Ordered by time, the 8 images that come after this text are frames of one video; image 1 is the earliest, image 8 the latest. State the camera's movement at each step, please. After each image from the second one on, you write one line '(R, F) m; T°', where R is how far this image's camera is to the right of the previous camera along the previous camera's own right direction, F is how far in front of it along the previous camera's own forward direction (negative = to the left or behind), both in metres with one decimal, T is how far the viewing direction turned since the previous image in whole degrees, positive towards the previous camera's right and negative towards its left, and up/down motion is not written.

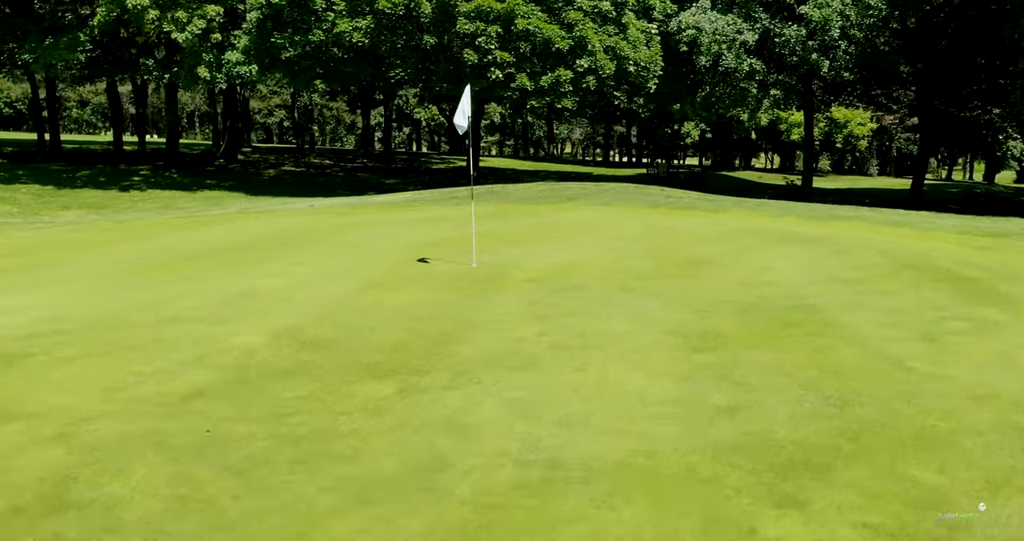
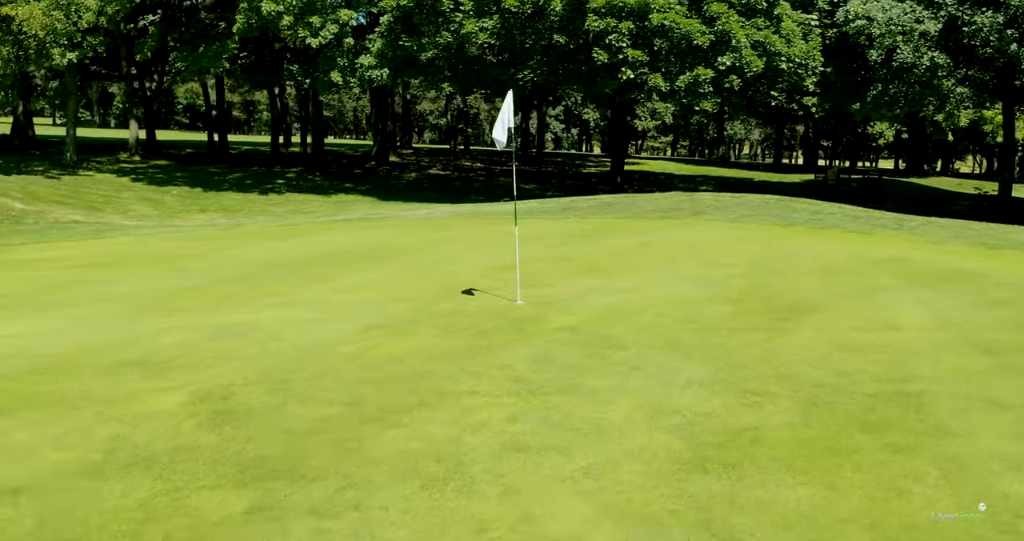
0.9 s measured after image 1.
(+1.3, +1.7) m; -12°
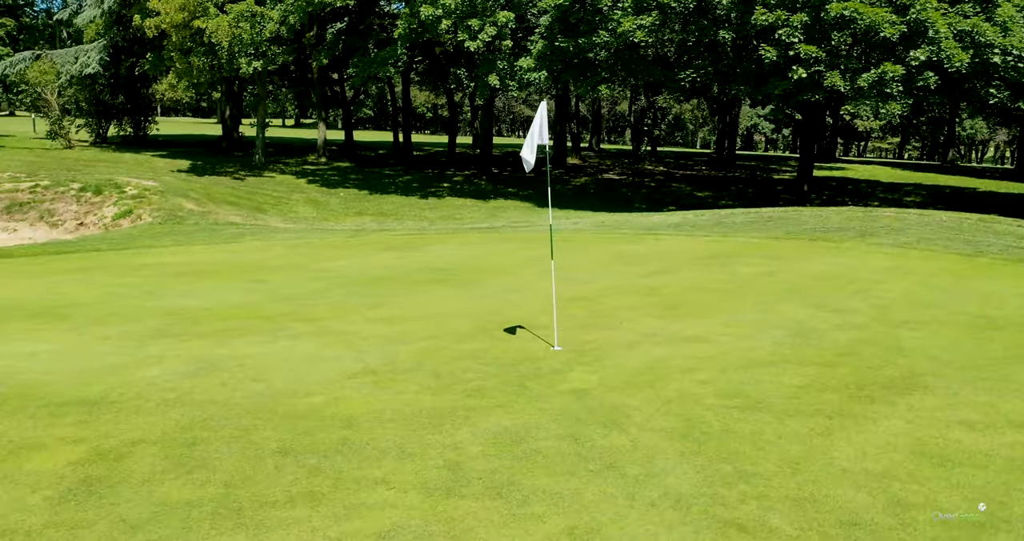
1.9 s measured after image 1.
(+1.5, +1.4) m; -14°
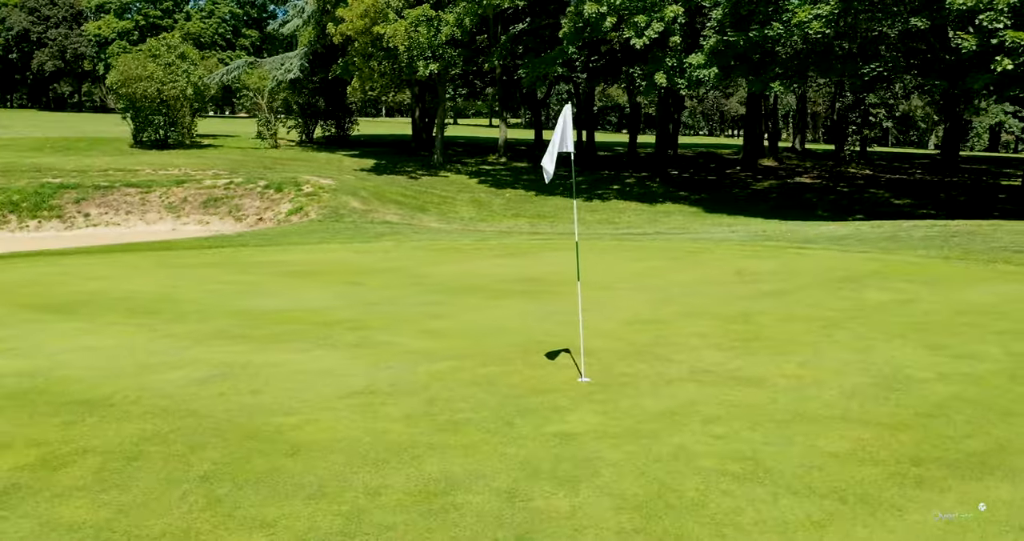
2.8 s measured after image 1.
(+1.5, +0.8) m; -15°
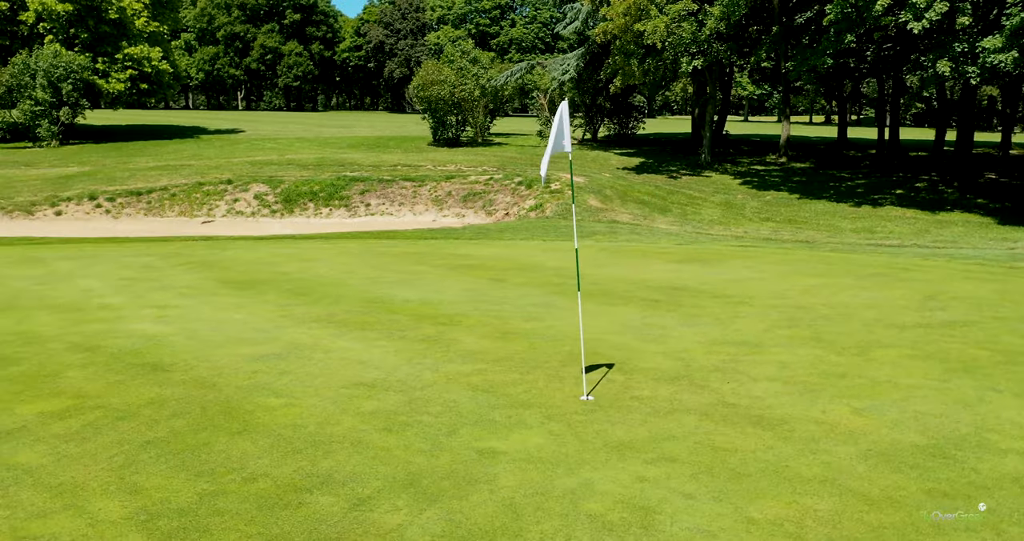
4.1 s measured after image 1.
(+2.3, +0.7) m; -22°
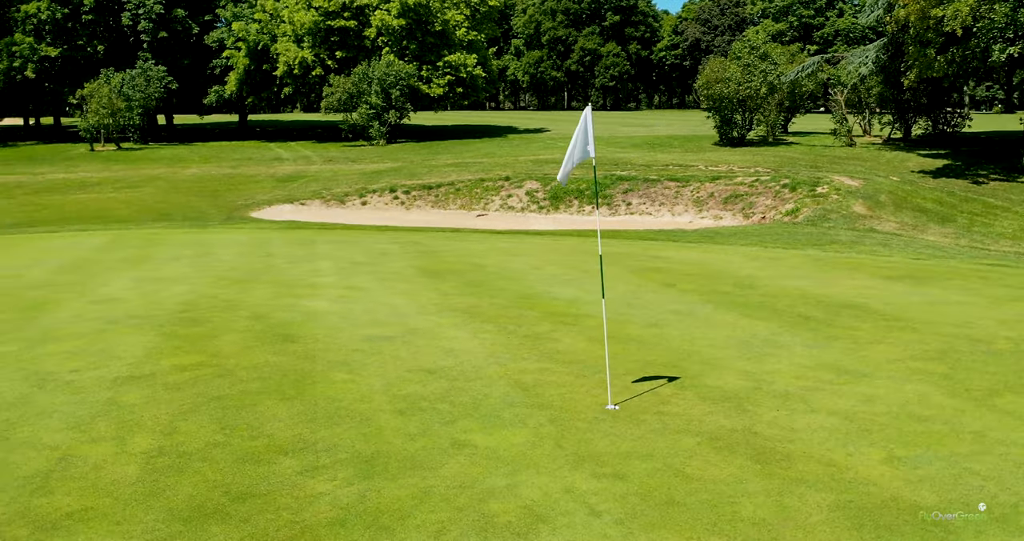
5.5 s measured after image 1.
(+2.1, +0.3) m; -22°
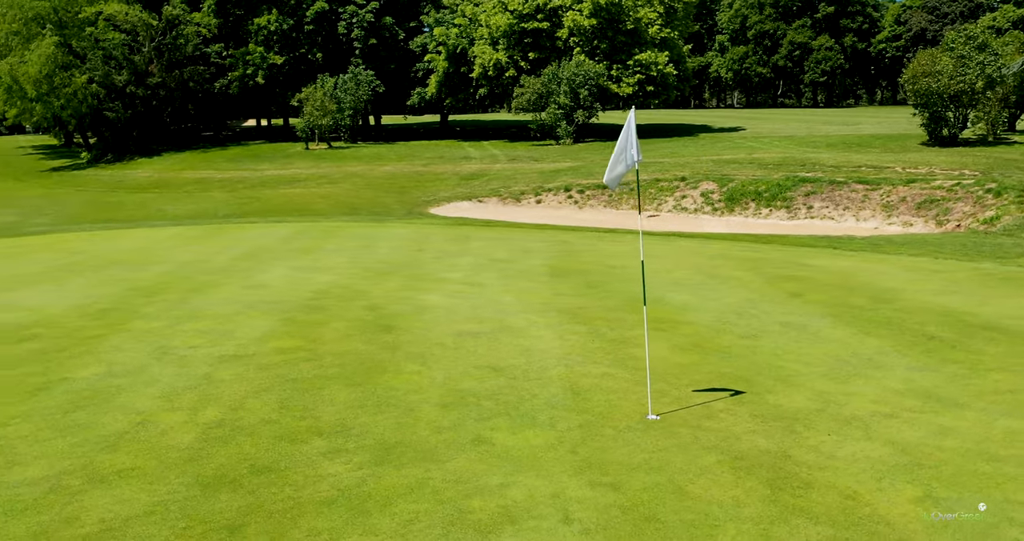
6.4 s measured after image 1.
(+1.1, +0.1) m; -14°
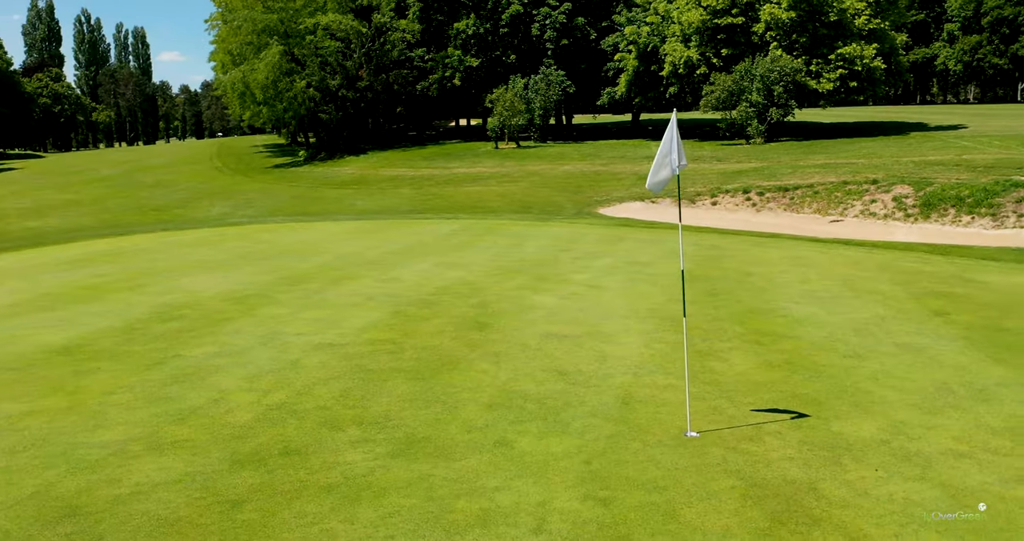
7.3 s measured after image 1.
(+1.1, +0.1) m; -14°
